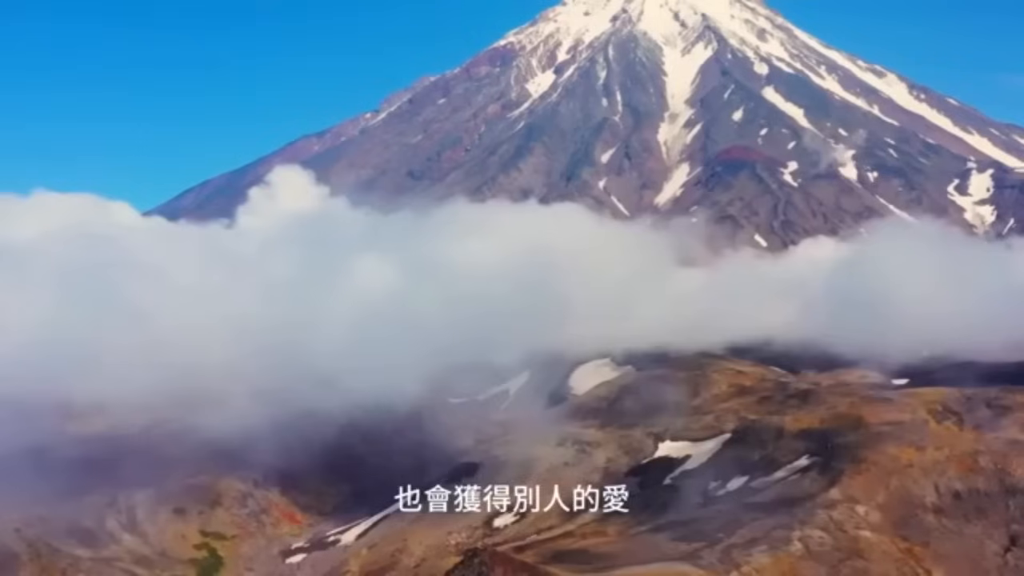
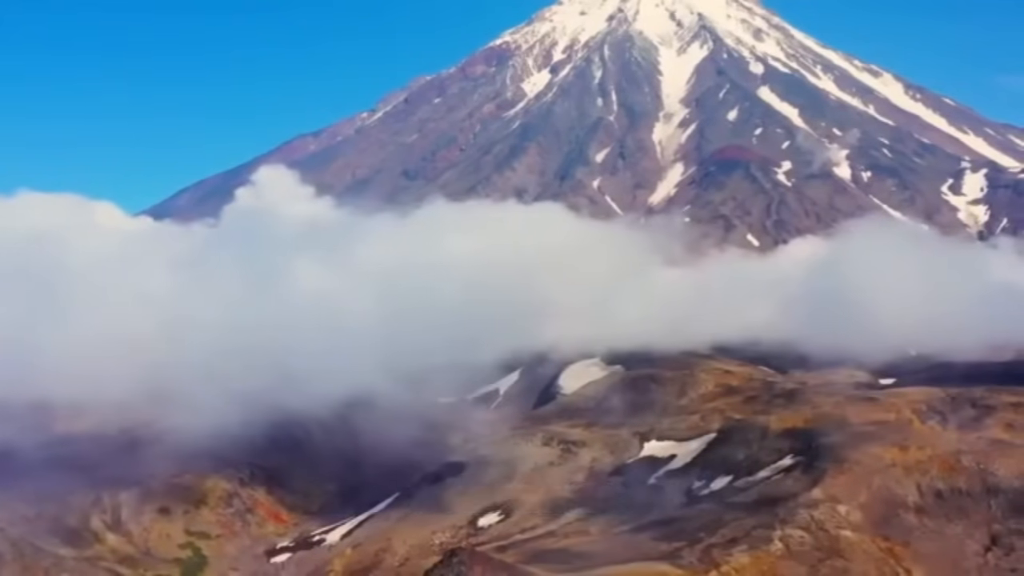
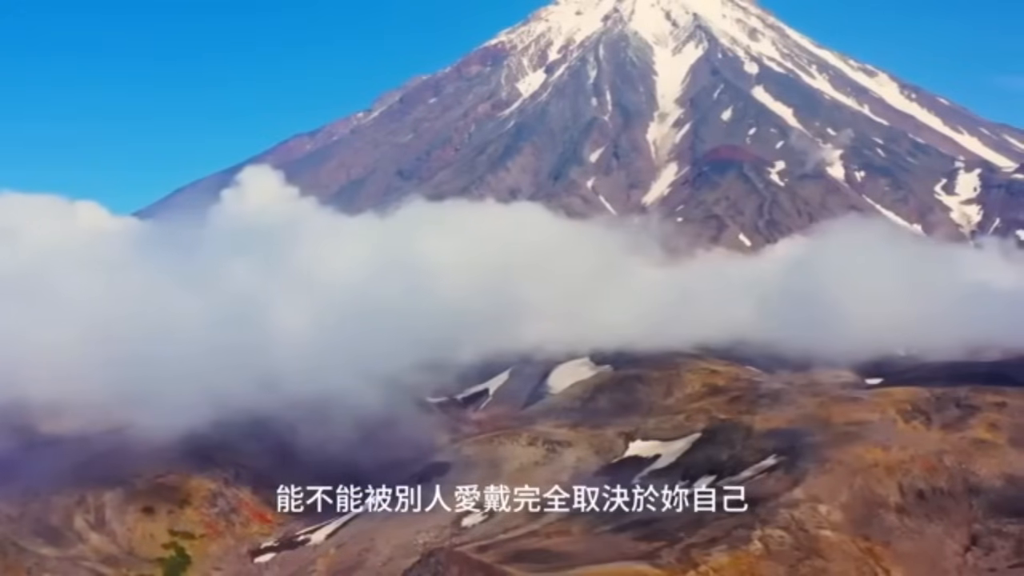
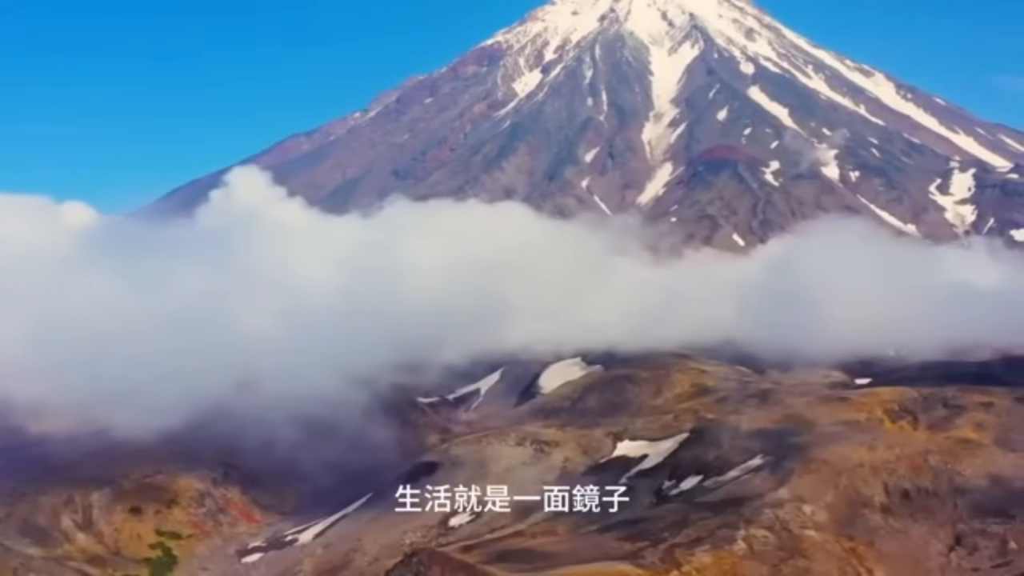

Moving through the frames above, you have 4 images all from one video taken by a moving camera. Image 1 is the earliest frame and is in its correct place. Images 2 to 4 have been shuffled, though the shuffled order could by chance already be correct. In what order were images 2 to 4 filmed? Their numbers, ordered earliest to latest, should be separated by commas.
2, 3, 4
